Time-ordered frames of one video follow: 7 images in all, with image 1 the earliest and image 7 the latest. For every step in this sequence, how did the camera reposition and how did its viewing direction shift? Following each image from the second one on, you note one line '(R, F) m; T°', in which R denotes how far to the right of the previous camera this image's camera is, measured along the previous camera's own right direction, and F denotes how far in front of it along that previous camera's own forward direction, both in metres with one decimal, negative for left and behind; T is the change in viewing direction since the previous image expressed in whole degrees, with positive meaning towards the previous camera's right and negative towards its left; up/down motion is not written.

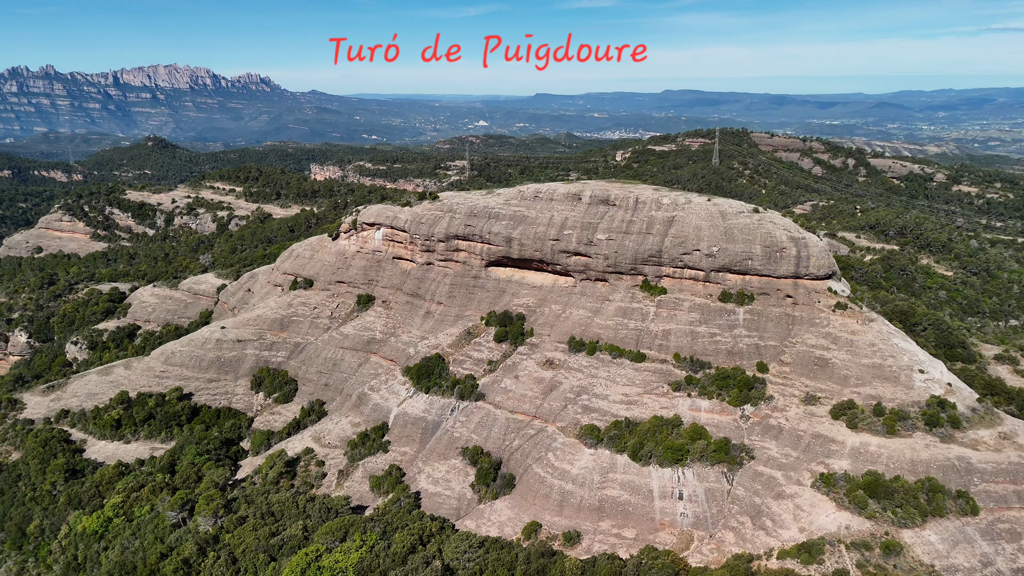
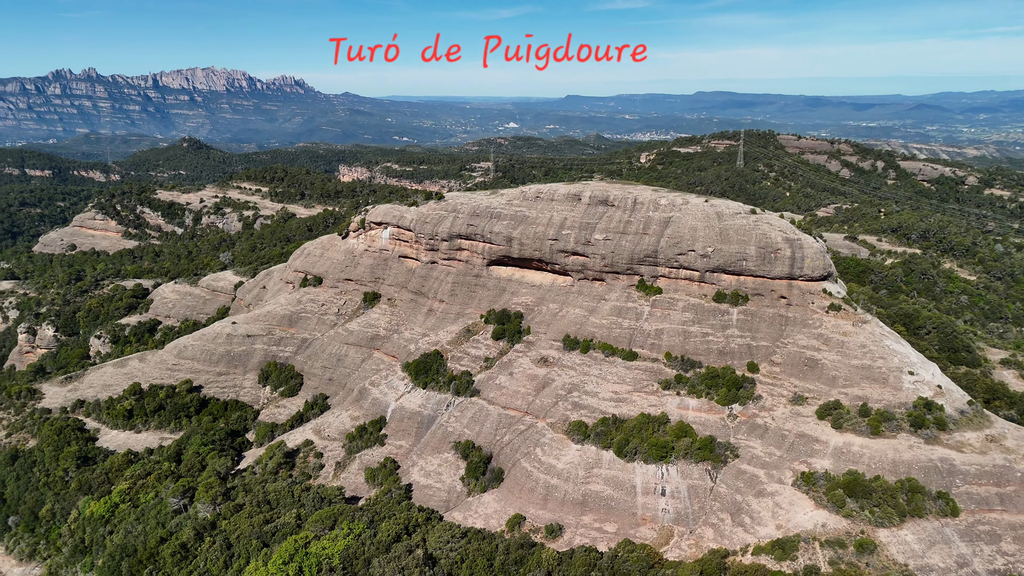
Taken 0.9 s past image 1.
(+1.2, -0.4) m; -2°
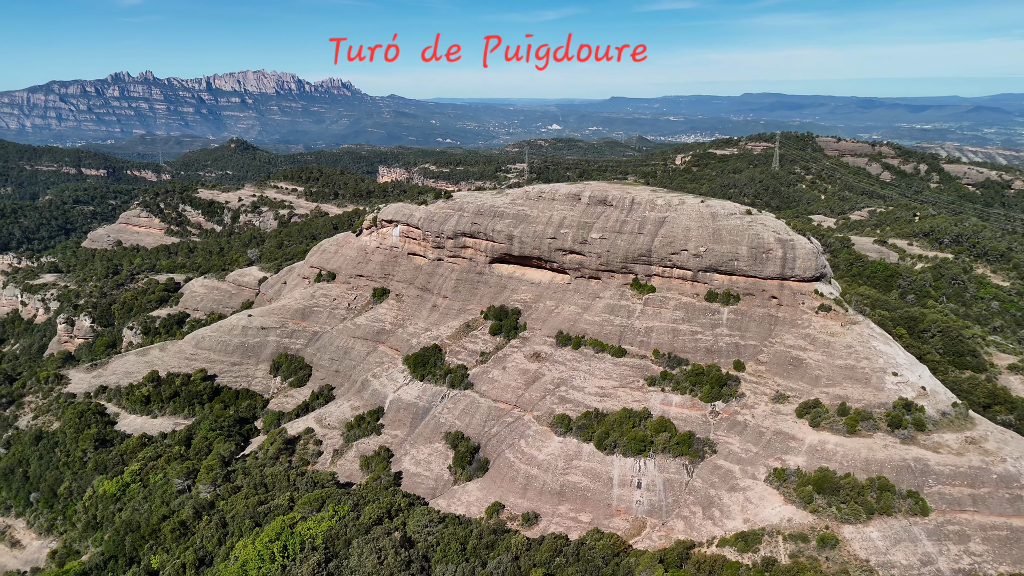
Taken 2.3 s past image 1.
(+1.8, -0.6) m; -2°
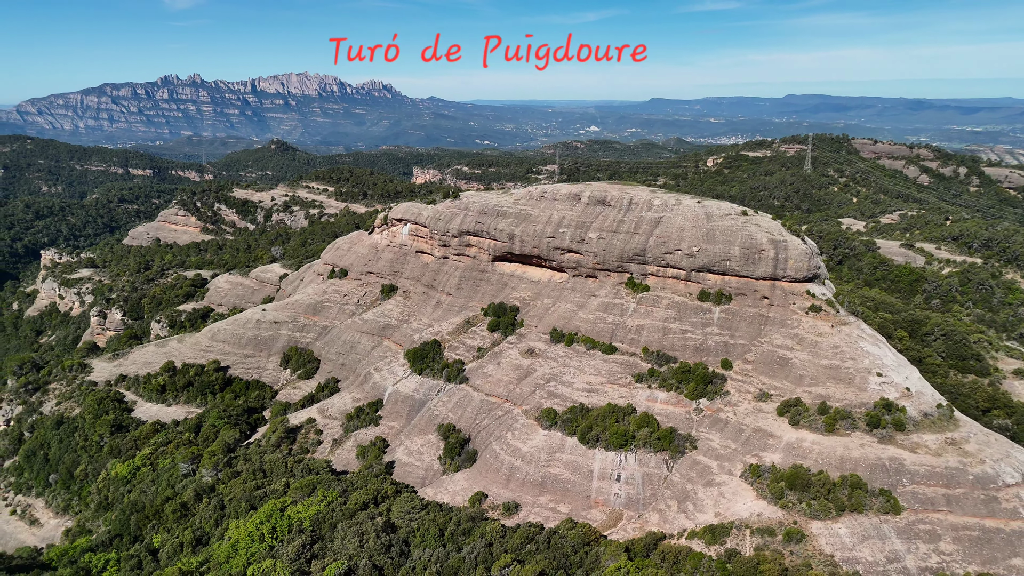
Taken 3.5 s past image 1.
(+1.6, -0.6) m; -2°
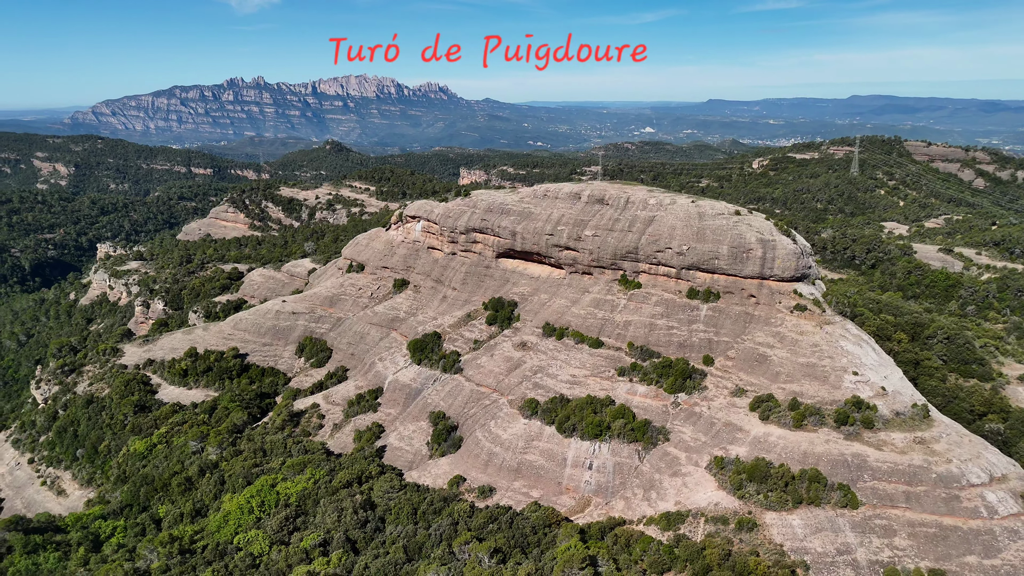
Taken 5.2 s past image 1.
(+2.3, -0.9) m; -3°
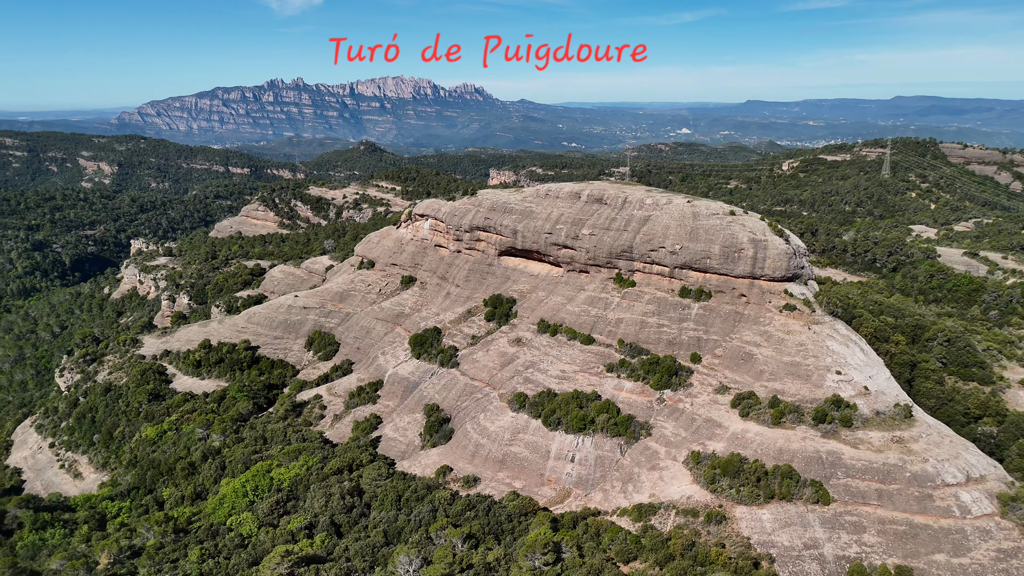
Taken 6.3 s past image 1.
(+1.5, -0.6) m; -2°
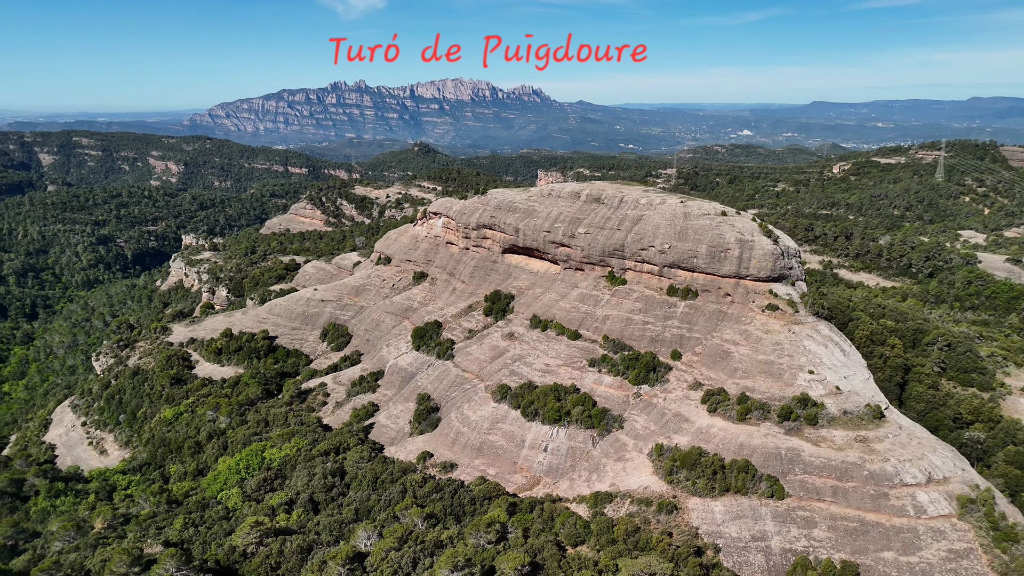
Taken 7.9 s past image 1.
(+2.5, -0.9) m; -3°
